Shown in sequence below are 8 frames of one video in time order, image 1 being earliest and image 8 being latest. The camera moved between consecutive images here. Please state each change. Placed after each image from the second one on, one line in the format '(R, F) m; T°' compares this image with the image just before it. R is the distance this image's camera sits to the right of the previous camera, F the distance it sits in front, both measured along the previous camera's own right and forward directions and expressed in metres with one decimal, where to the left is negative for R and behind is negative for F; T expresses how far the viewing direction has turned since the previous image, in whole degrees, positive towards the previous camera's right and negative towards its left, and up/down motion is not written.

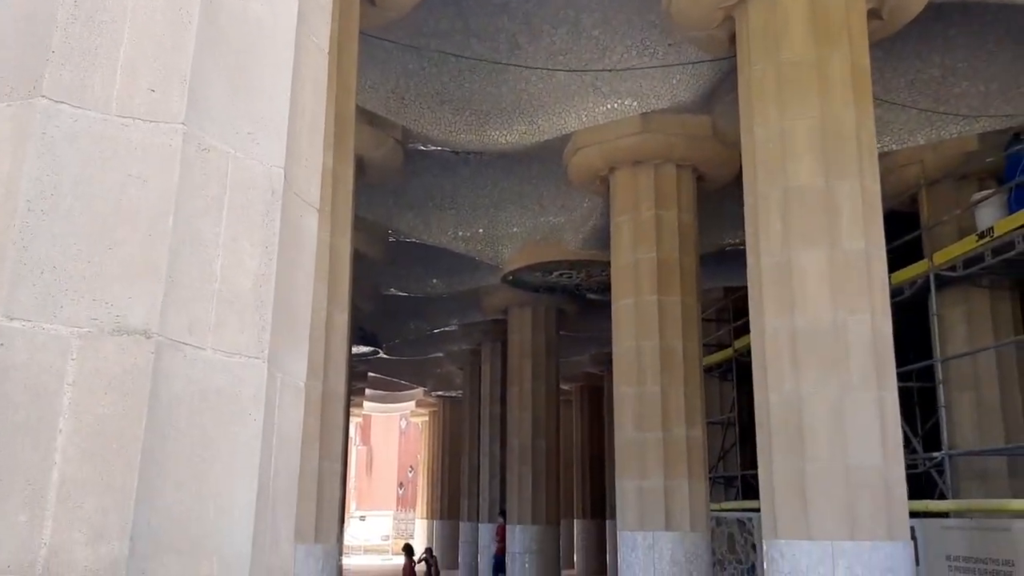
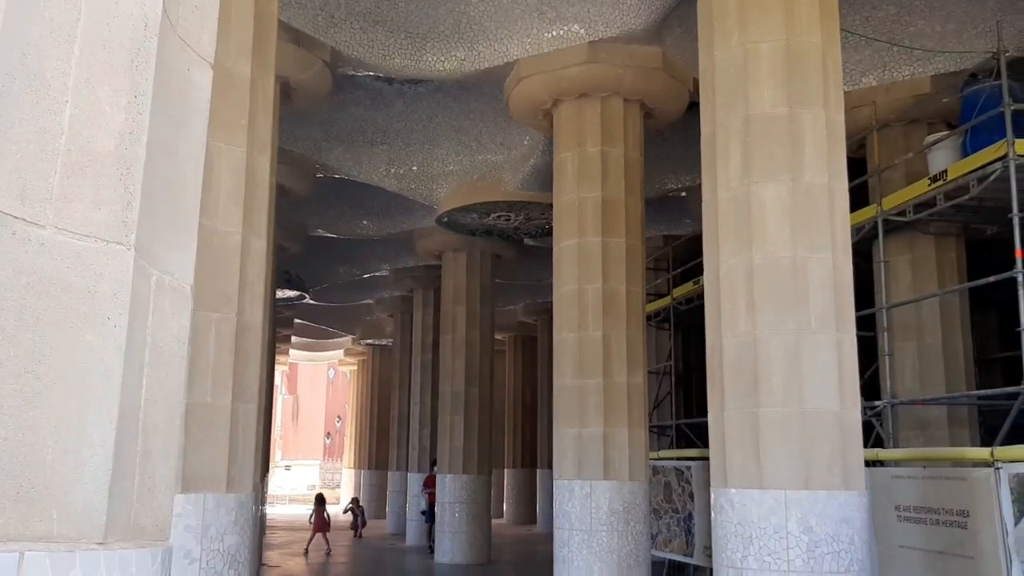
(-0.1, +0.8) m; +4°
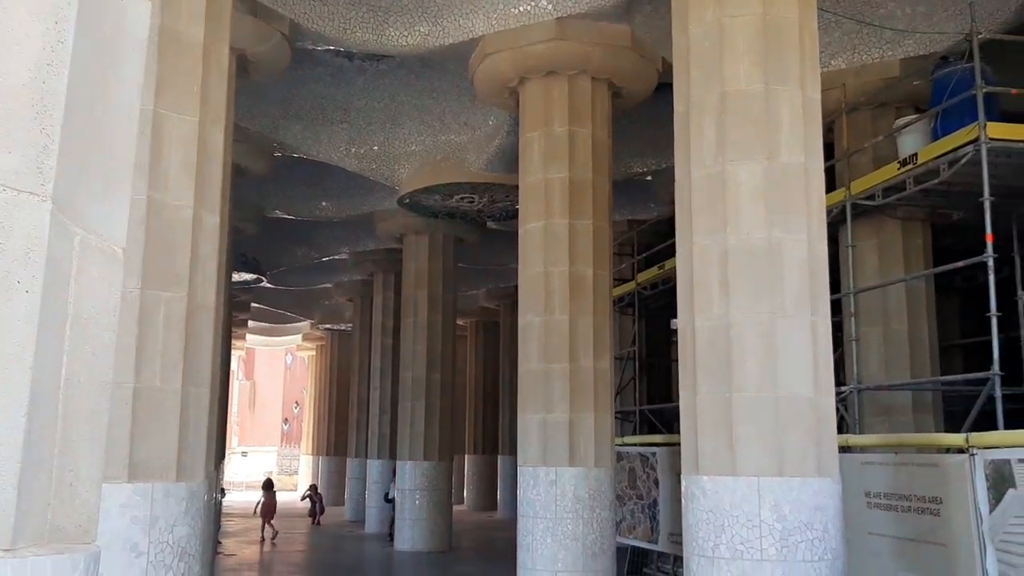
(-0.1, +0.3) m; +2°
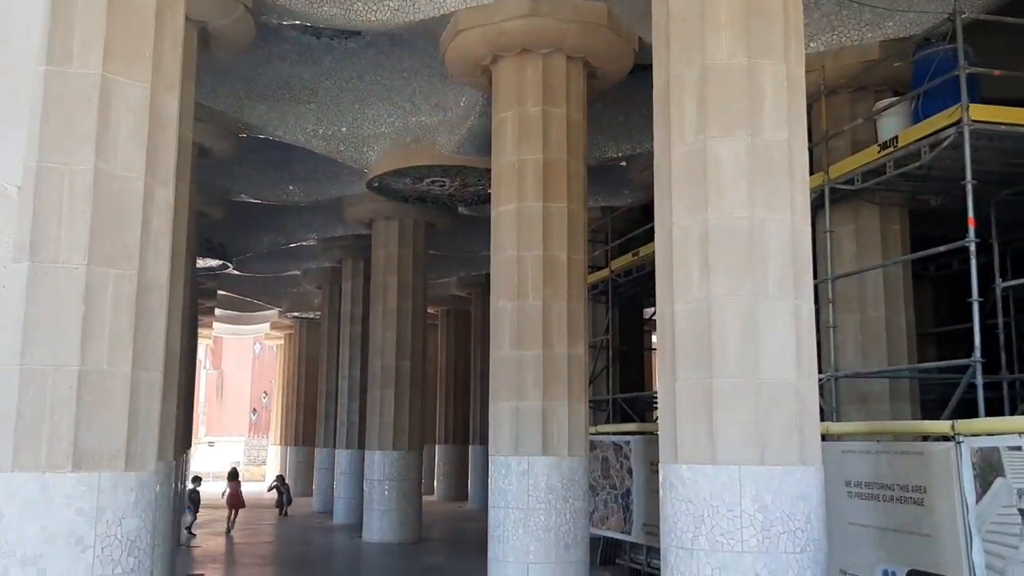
(0.0, +0.4) m; +2°
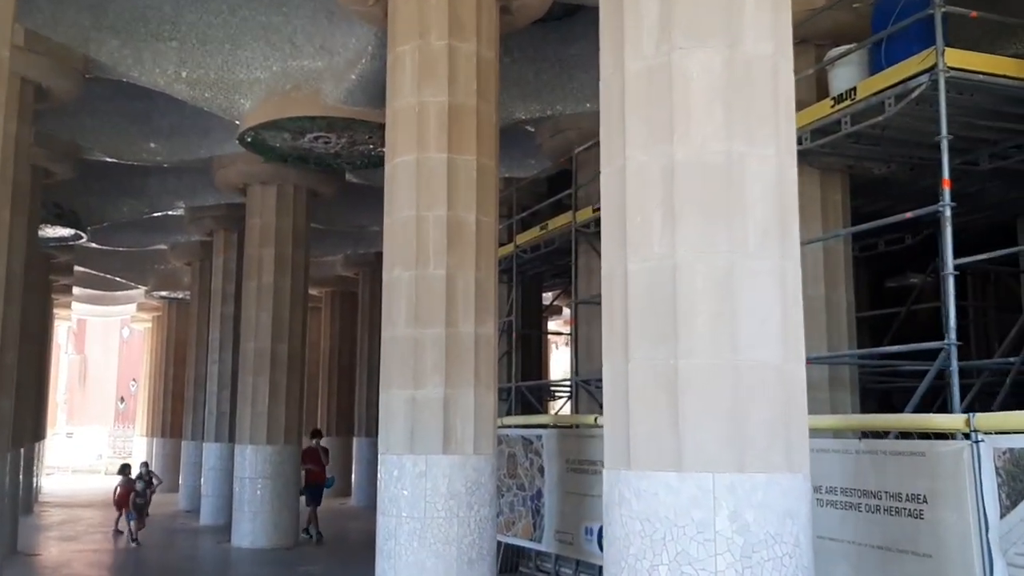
(-0.1, +2.0) m; +7°
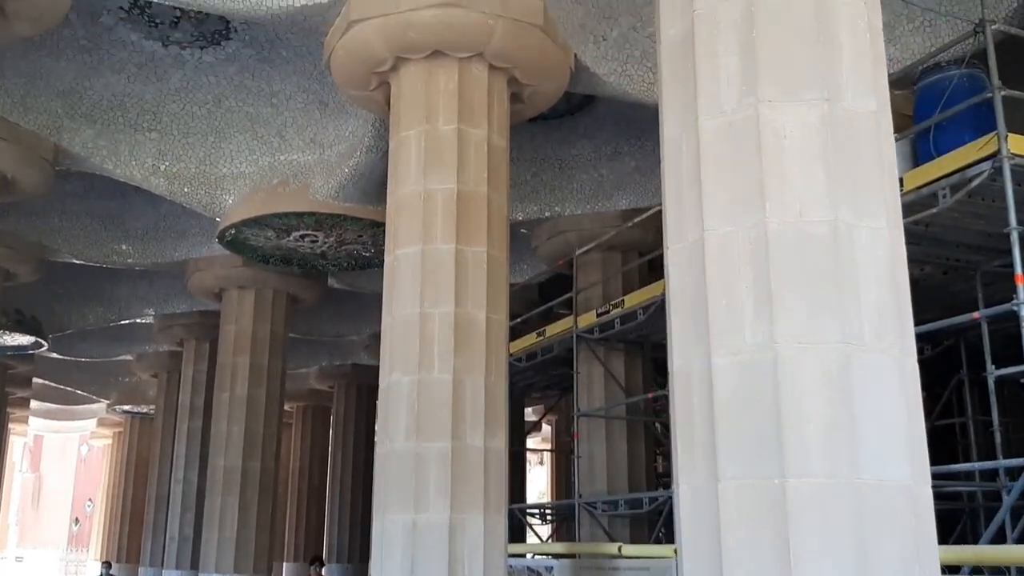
(-0.5, +1.2) m; +2°
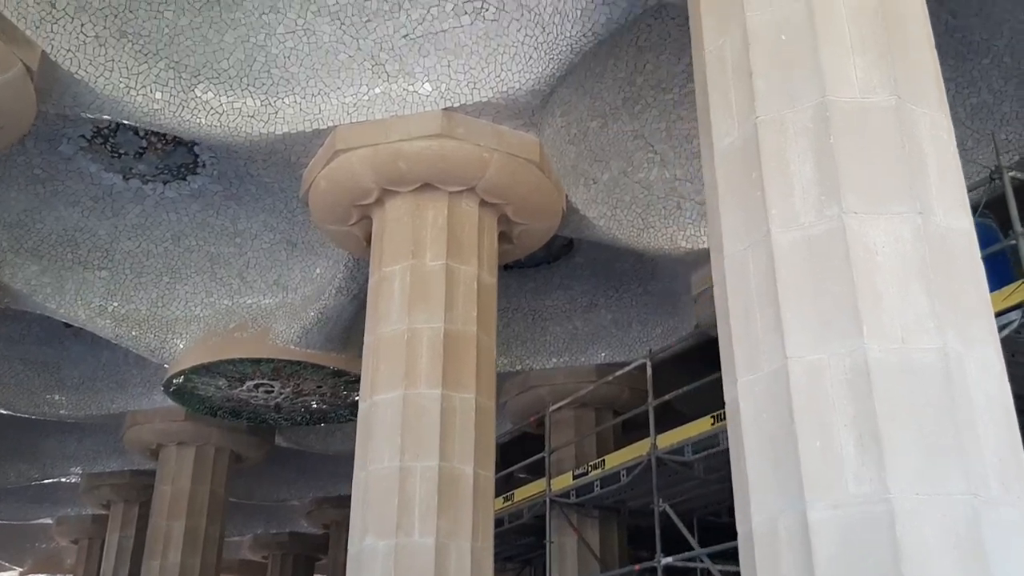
(-0.5, +0.9) m; +3°
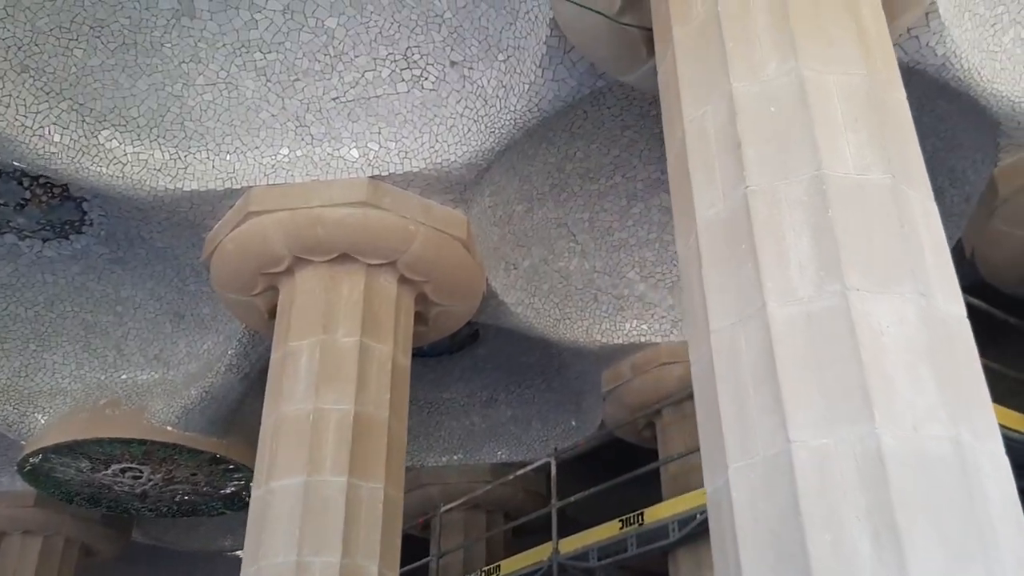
(-0.4, +0.5) m; +7°
